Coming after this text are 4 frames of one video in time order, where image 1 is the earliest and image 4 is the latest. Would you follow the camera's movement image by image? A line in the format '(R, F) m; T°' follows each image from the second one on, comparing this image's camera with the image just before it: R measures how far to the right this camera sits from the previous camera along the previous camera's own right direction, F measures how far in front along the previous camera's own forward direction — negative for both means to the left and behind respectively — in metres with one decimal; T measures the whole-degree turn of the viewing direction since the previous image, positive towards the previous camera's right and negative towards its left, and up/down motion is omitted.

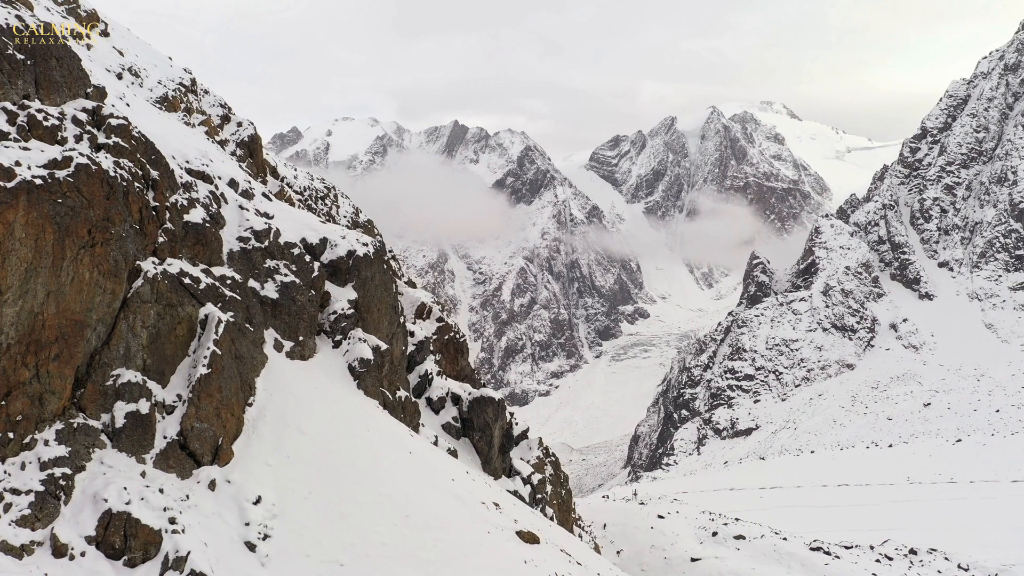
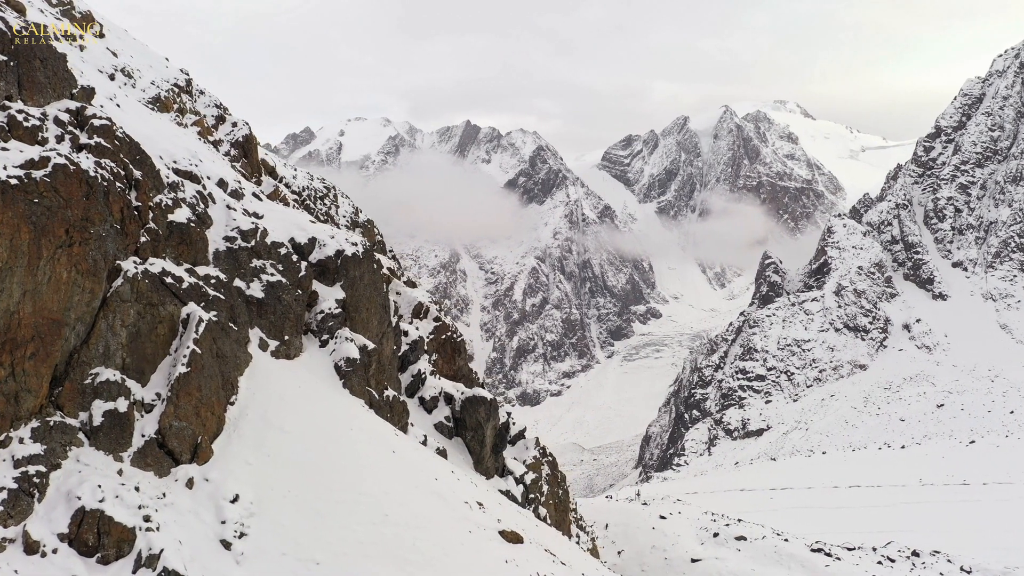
(+1.0, 0.0) m; -1°
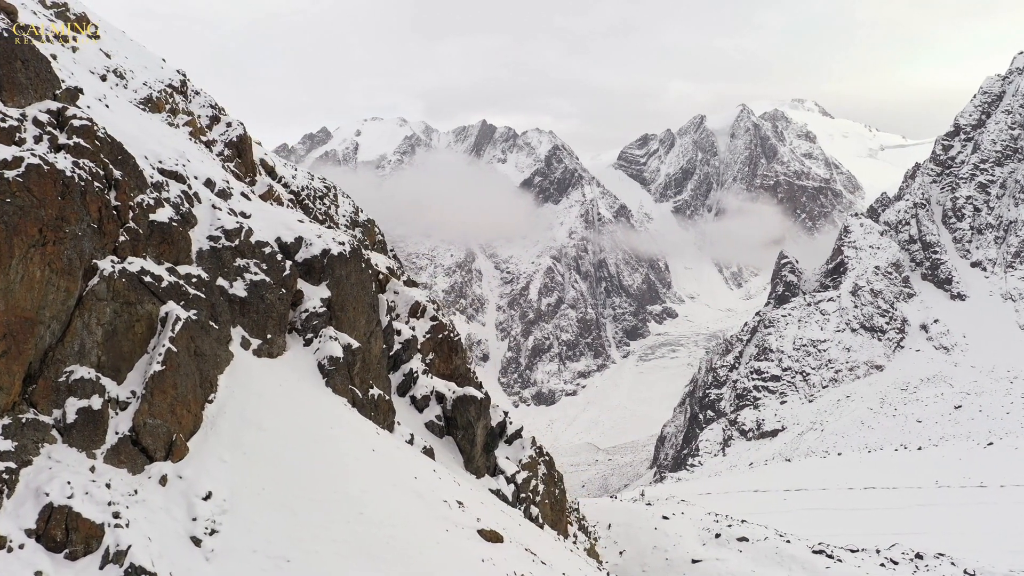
(+1.3, 0.0) m; -1°
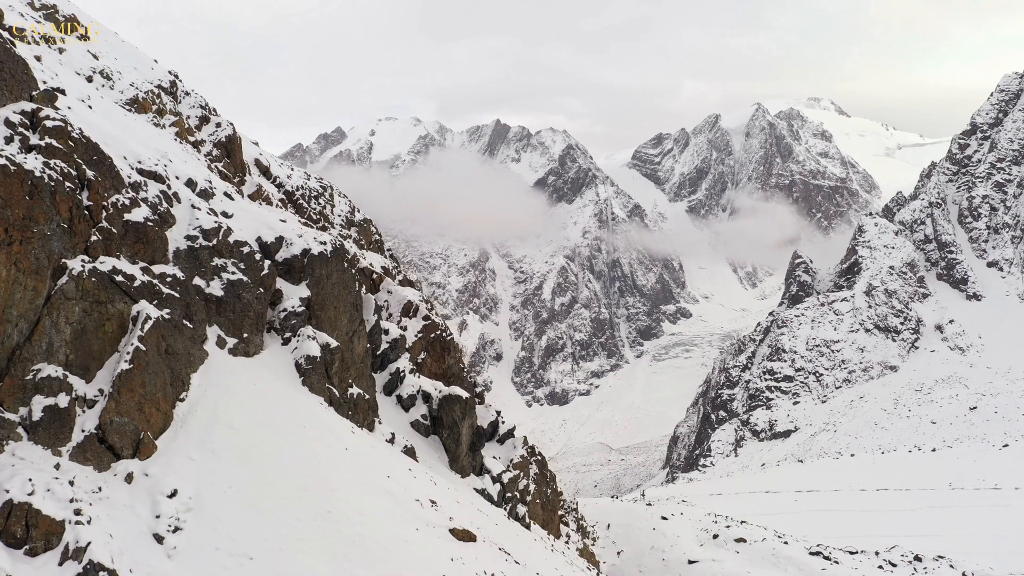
(+1.5, 0.0) m; -1°
